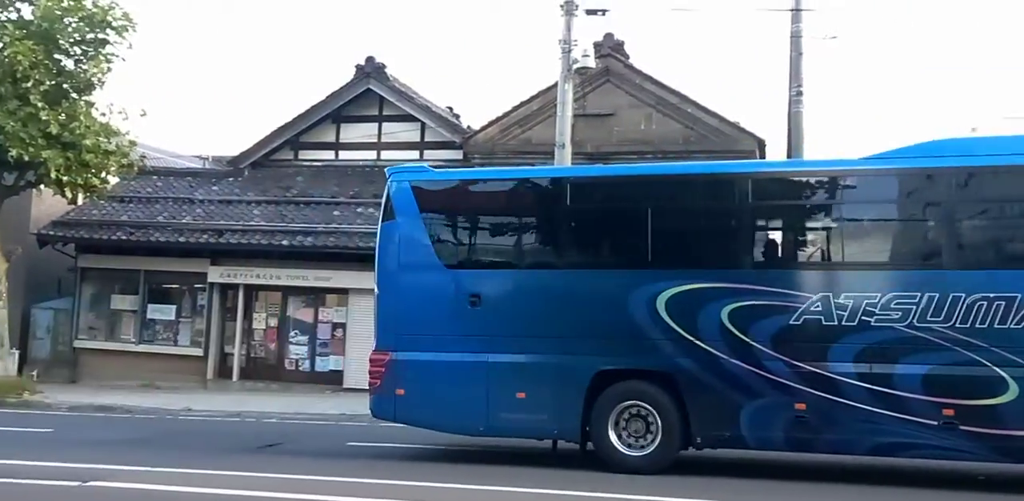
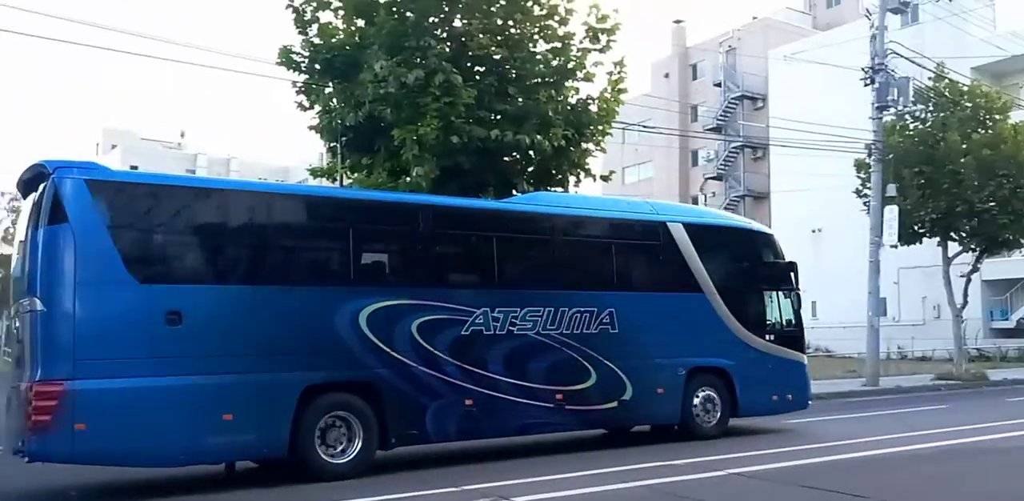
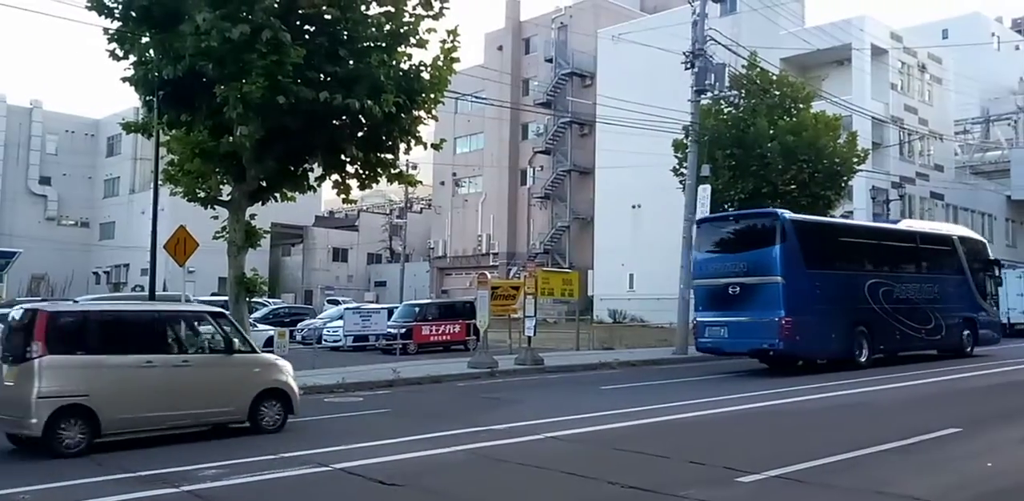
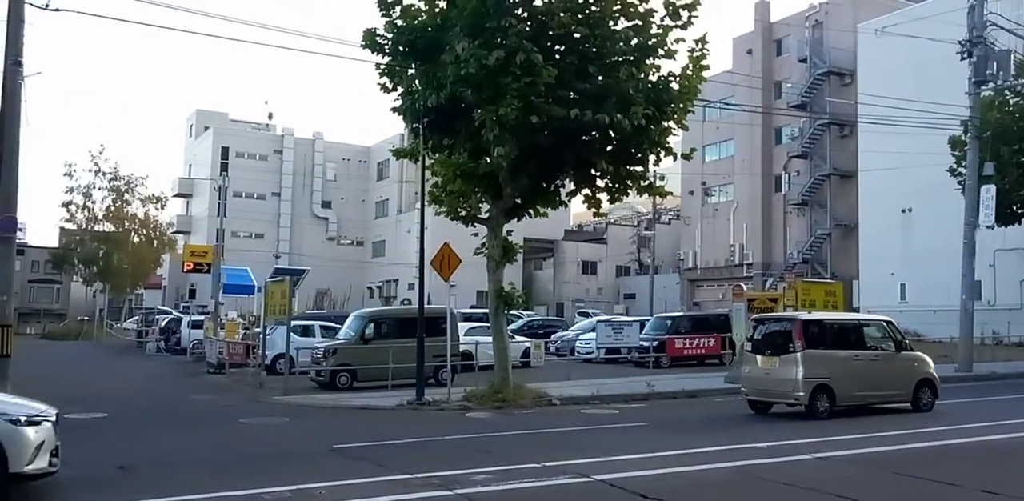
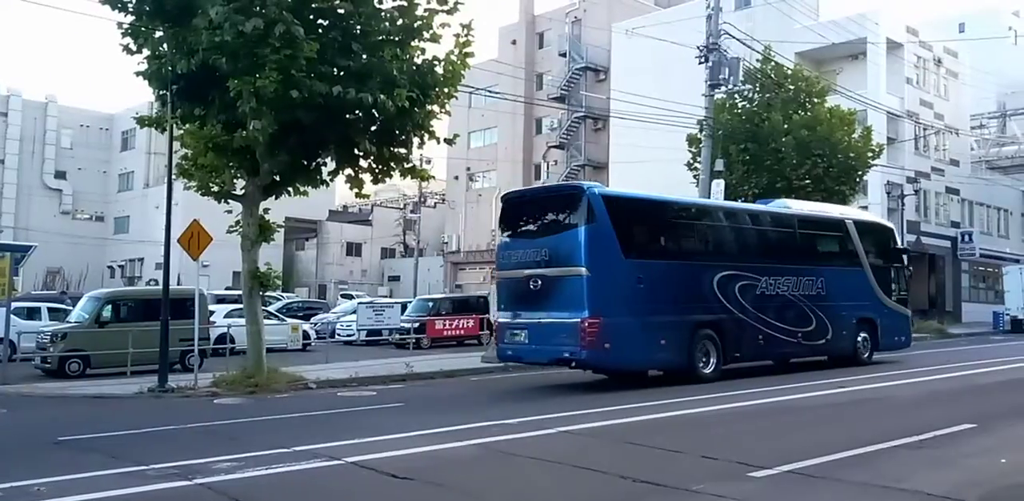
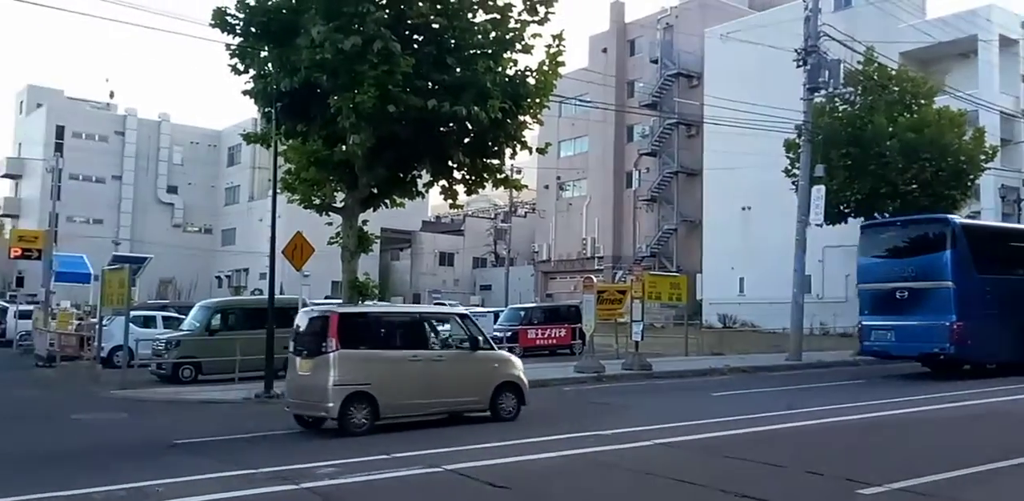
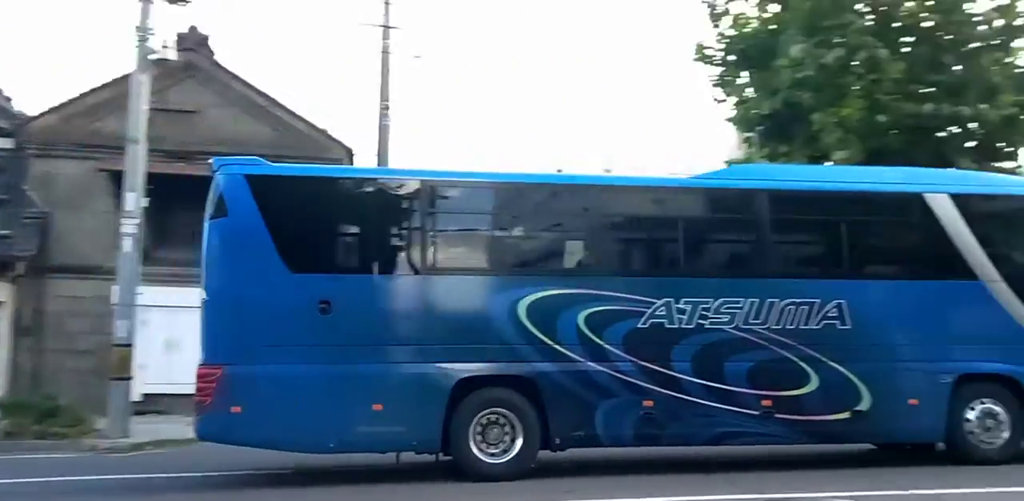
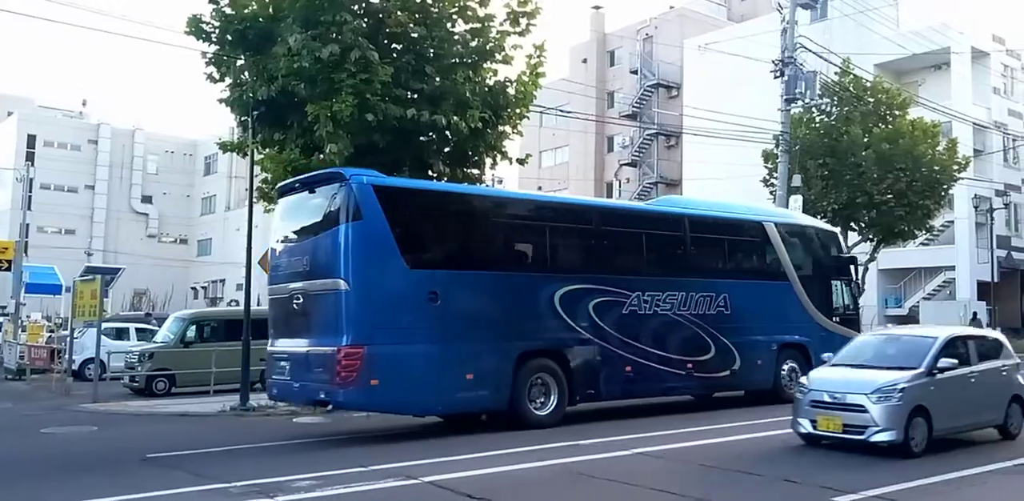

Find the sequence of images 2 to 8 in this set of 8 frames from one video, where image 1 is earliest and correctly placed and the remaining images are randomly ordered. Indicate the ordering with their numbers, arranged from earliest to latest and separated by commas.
7, 2, 8, 5, 3, 6, 4
